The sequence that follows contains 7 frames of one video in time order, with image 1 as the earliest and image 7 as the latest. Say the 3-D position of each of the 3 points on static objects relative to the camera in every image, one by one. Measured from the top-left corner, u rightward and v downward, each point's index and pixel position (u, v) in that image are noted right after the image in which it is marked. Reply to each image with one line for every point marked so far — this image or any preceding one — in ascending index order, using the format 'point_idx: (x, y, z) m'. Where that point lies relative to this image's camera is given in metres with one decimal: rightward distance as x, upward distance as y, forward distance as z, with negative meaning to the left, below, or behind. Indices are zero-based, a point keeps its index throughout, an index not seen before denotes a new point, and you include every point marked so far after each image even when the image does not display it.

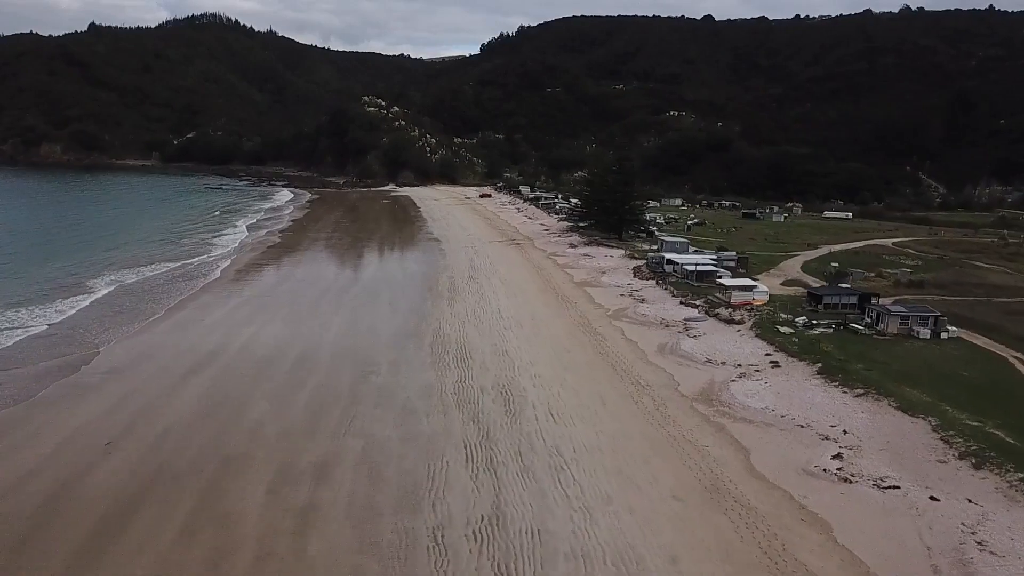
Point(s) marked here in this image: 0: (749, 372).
0: (+3.8, -1.4, +13.6) m
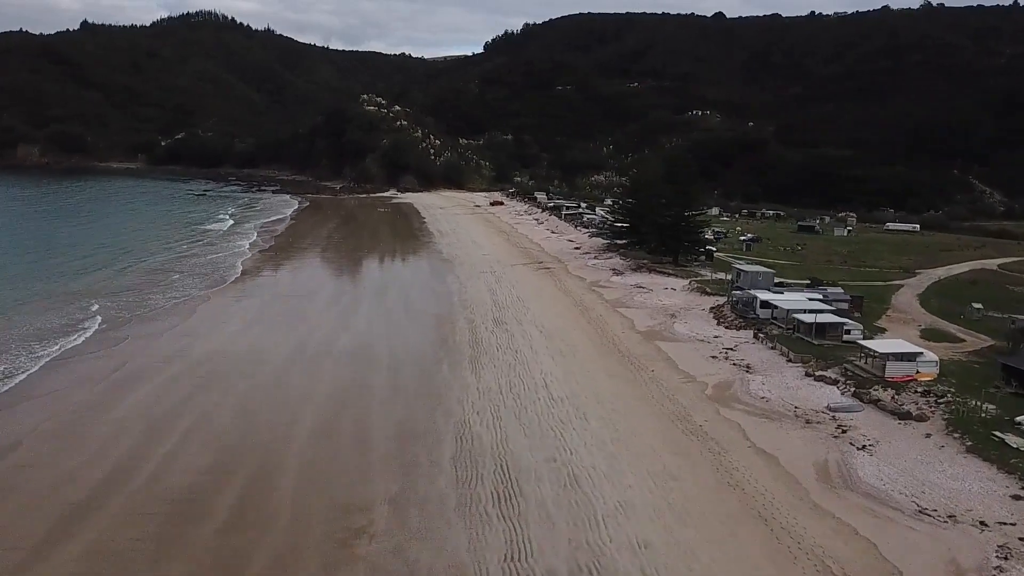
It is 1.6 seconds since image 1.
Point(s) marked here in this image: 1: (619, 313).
0: (+4.7, -2.4, +7.8) m
1: (+2.4, -0.6, +18.9) m
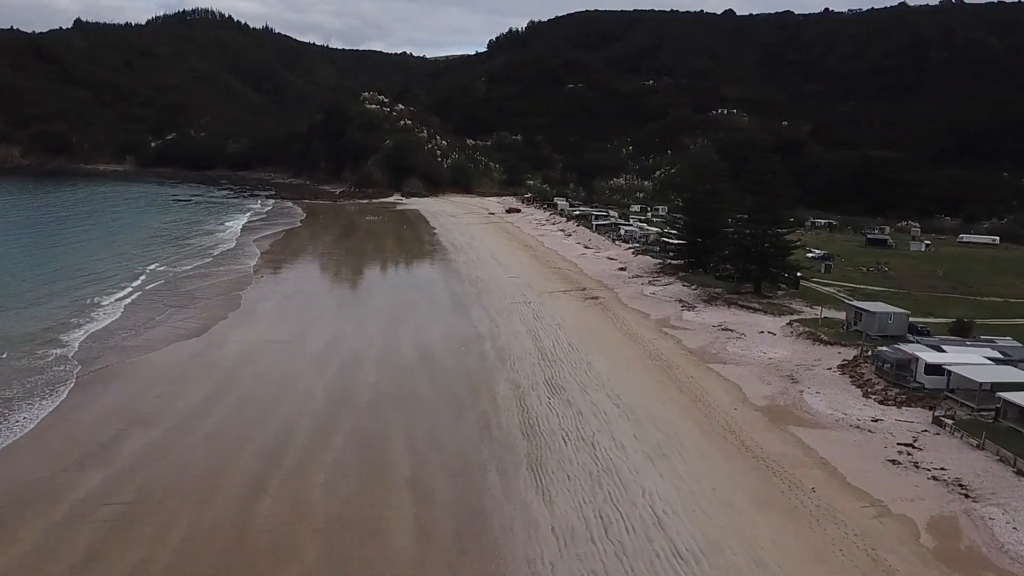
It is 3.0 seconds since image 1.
0: (+5.7, -3.3, +2.9) m
1: (+3.4, -1.4, +14.0) m
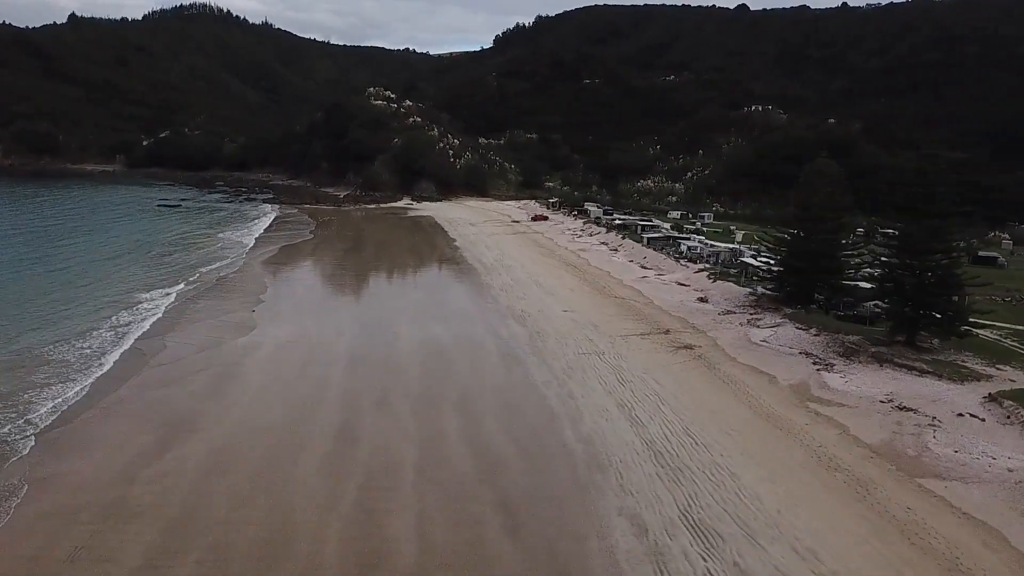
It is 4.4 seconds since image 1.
0: (+6.9, -4.1, -2.0) m
1: (+4.7, -2.3, +9.1) m
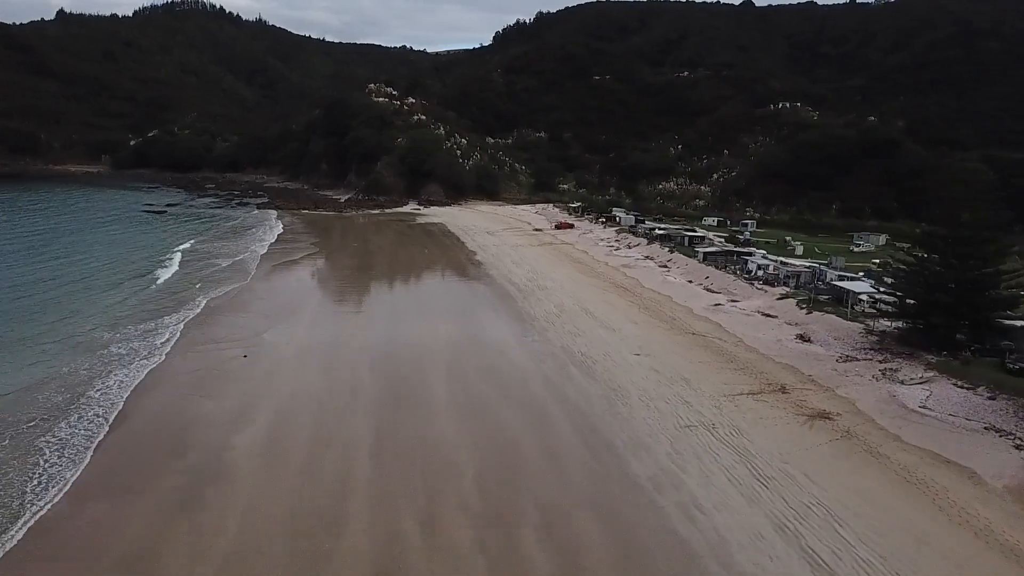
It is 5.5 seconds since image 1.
0: (+8.1, -4.8, -5.9) m
1: (+5.8, -3.0, +5.2) m
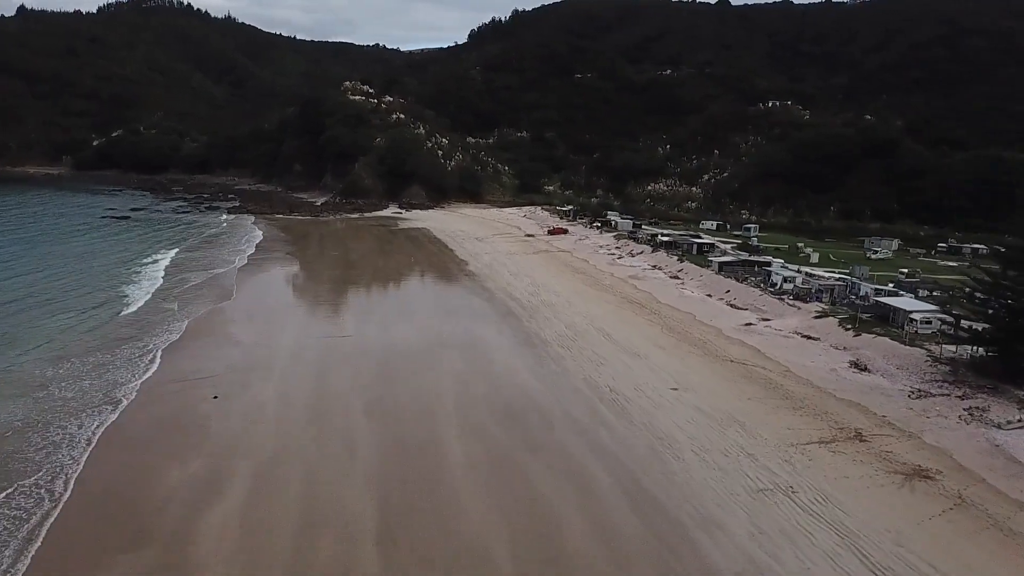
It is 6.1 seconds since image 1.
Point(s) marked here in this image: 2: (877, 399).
0: (+9.1, -5.2, -7.8) m
1: (+6.4, -3.3, +3.2) m
2: (+5.4, -1.6, +12.6) m
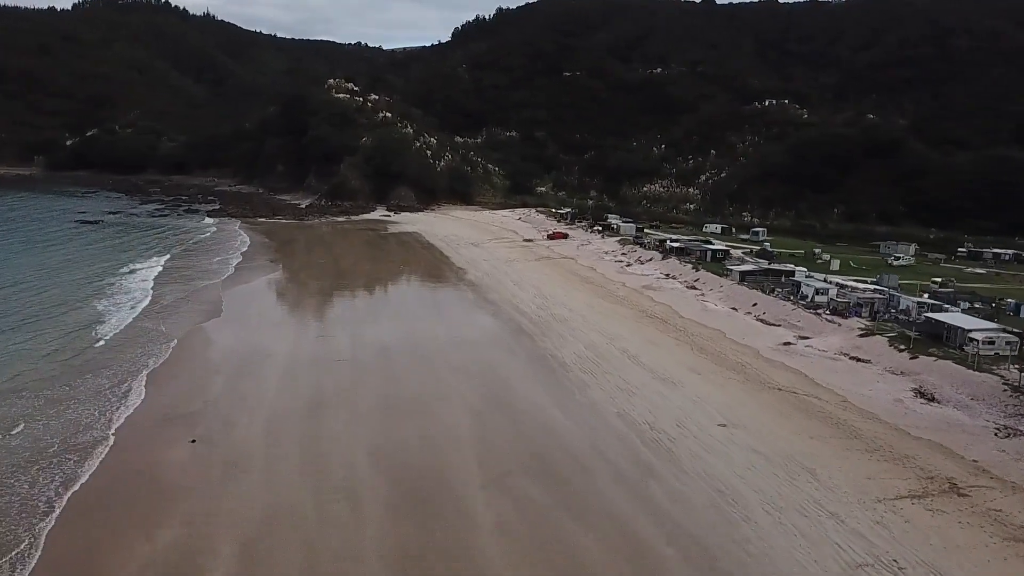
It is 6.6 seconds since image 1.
0: (+9.9, -5.5, -9.4) m
1: (+7.0, -3.6, +1.6) m
2: (+5.8, -1.9, +11.0) m
